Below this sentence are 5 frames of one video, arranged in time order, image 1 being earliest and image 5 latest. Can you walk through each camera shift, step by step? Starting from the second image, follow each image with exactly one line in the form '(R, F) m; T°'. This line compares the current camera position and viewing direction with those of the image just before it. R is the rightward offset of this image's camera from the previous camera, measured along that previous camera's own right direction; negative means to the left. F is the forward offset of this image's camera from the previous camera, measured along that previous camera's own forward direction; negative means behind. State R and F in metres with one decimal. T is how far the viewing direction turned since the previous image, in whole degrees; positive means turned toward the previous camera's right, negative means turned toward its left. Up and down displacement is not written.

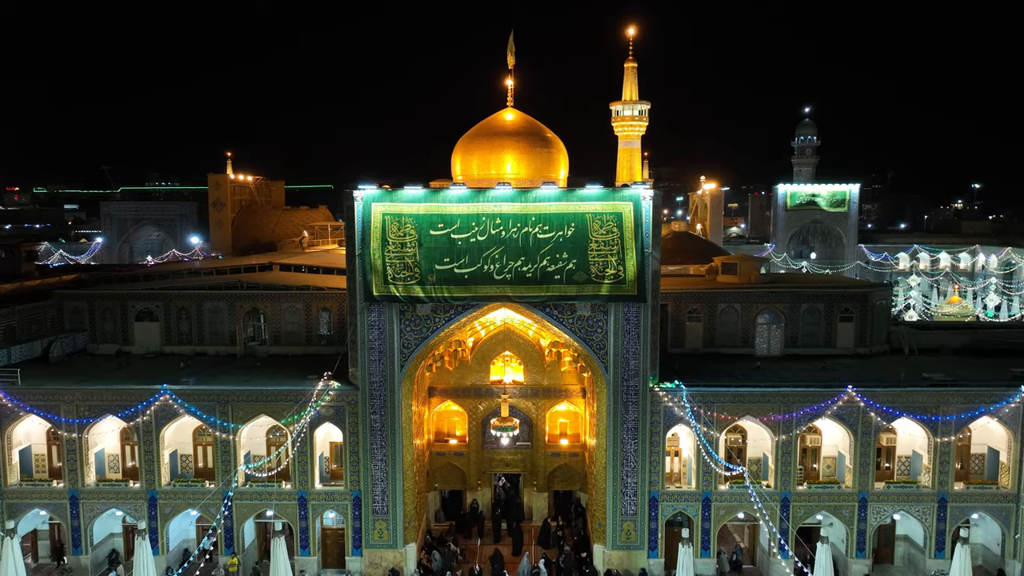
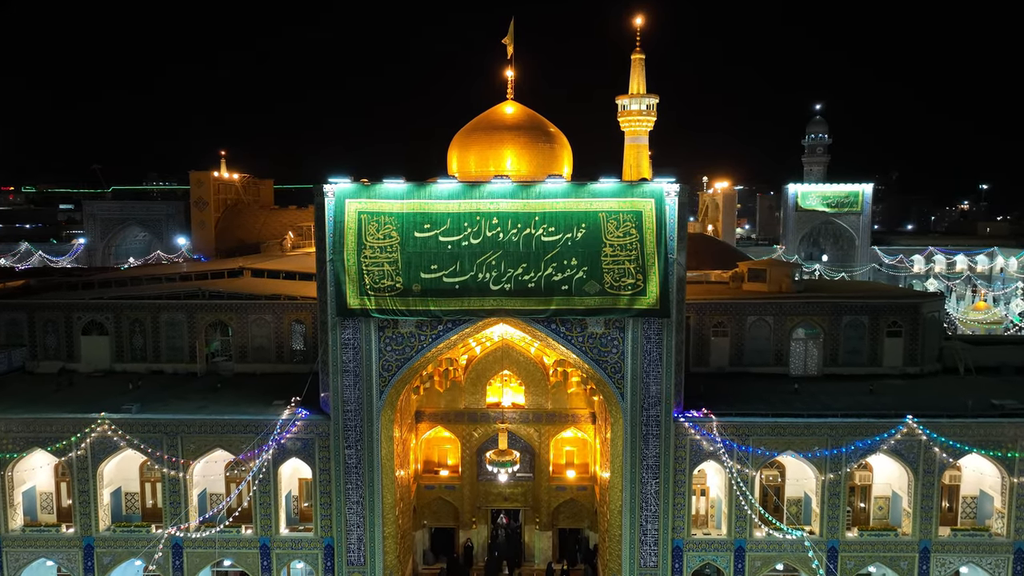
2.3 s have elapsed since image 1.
(0.0, +1.7) m; 0°
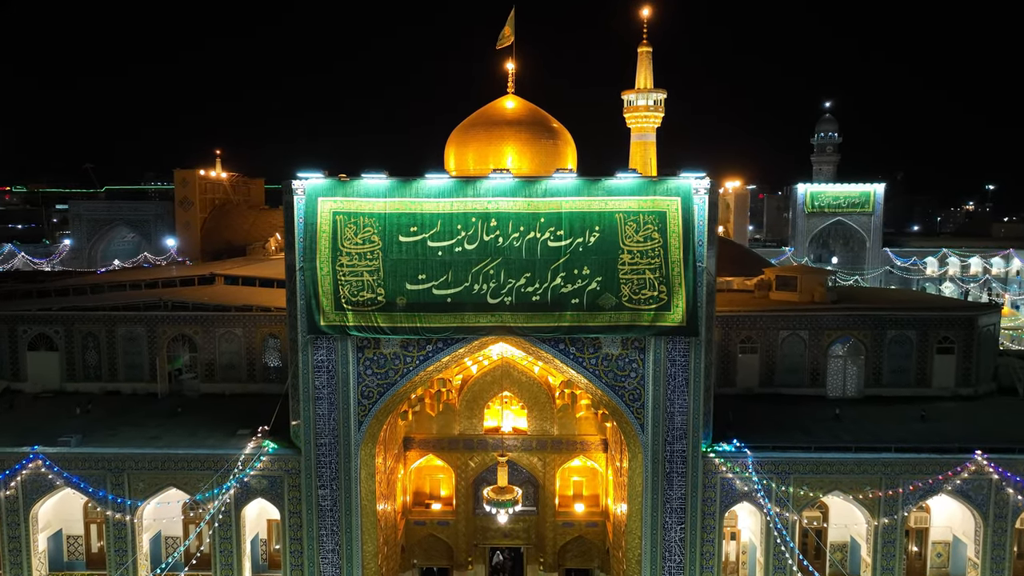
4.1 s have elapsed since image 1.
(0.0, +1.4) m; 0°
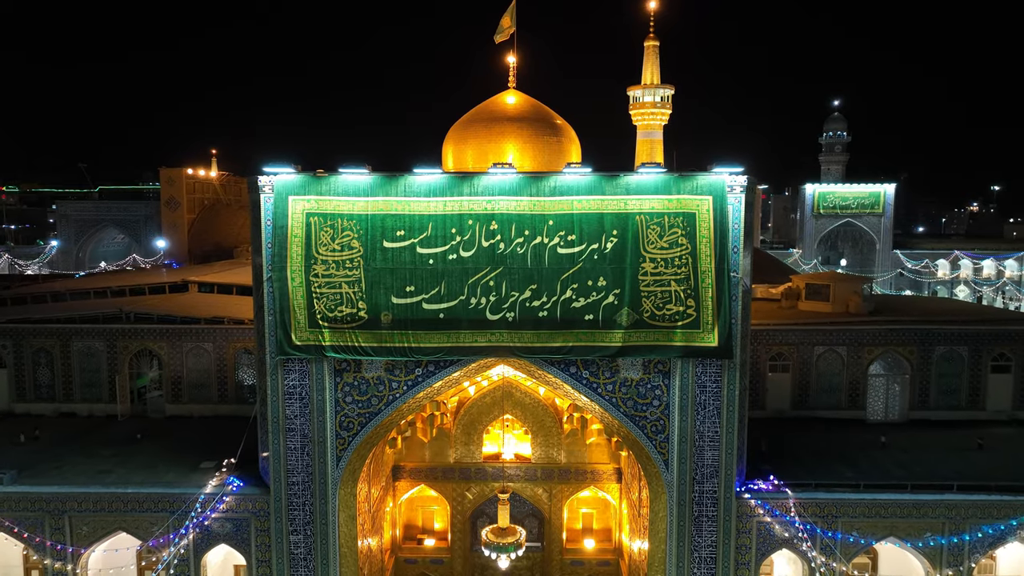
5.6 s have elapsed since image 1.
(0.0, +1.2) m; 0°
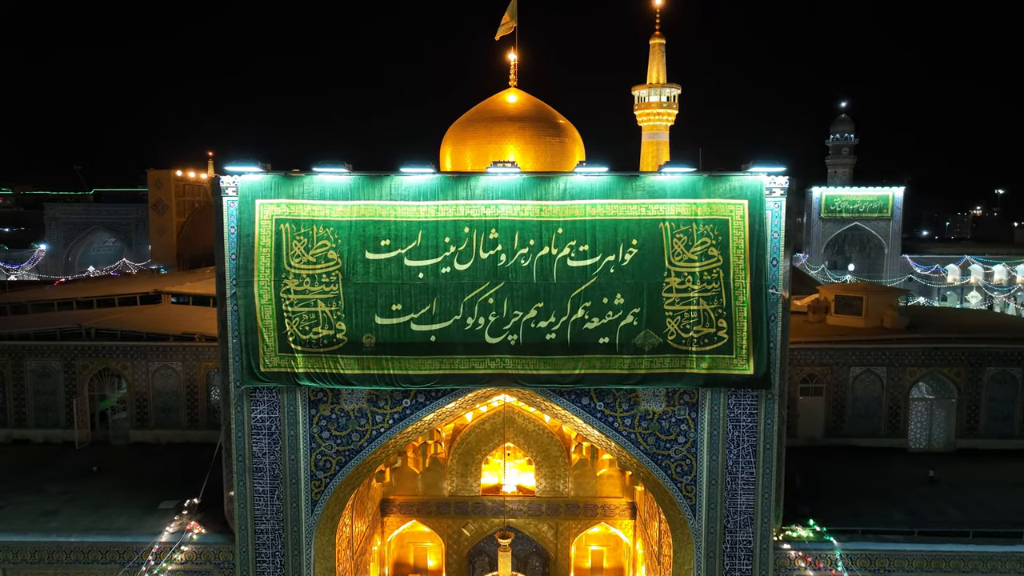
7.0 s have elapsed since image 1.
(0.0, +1.0) m; 0°
